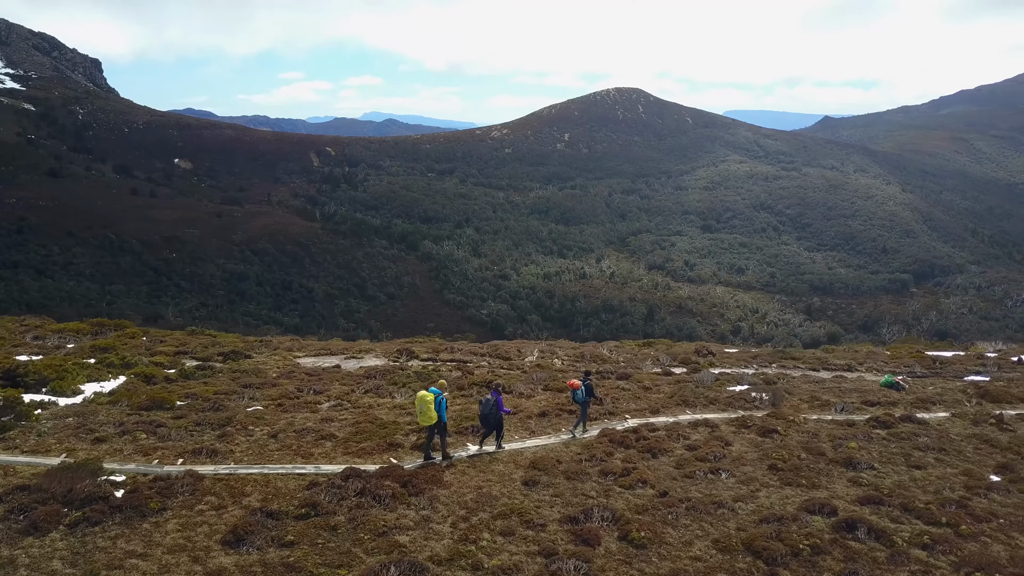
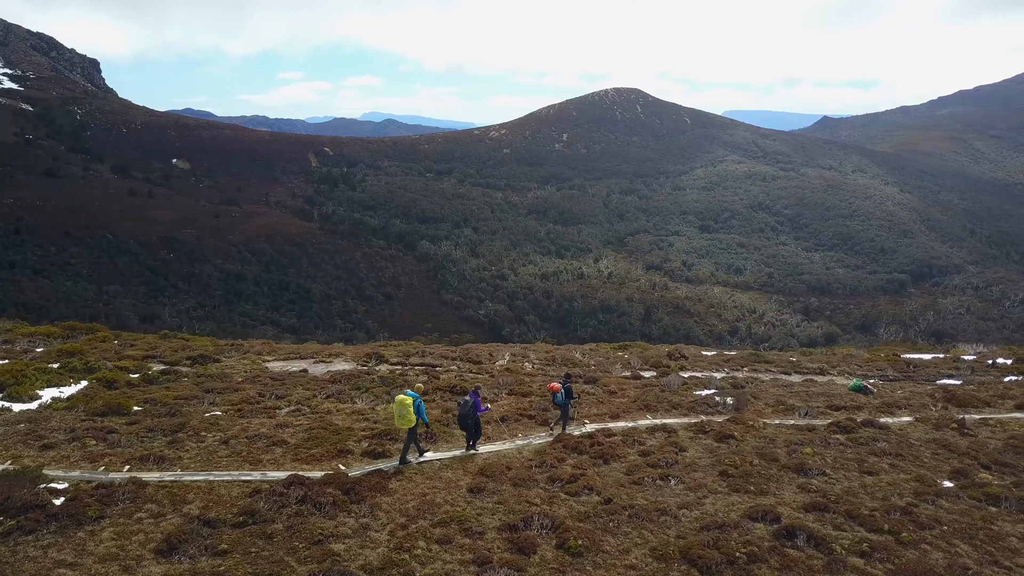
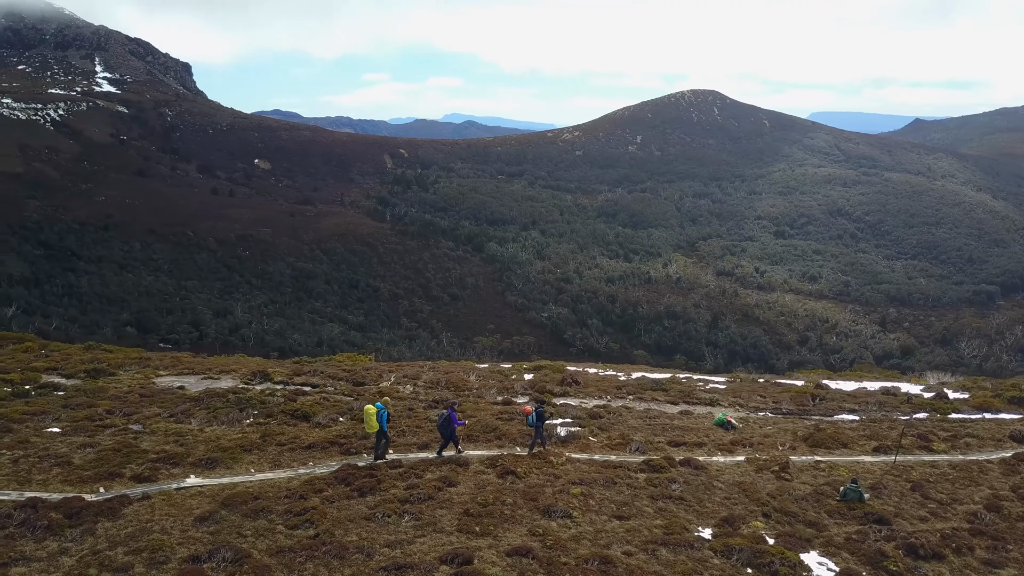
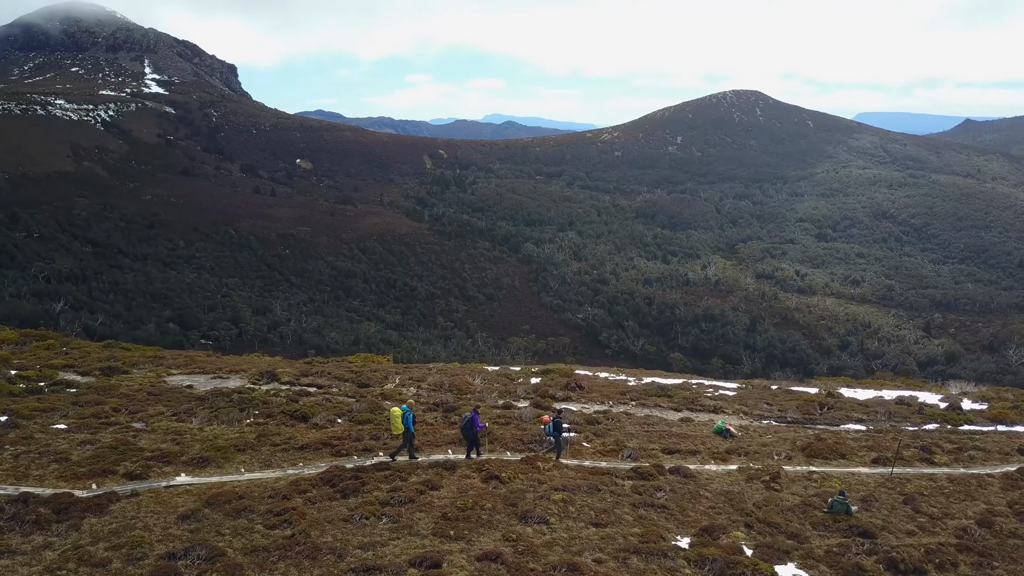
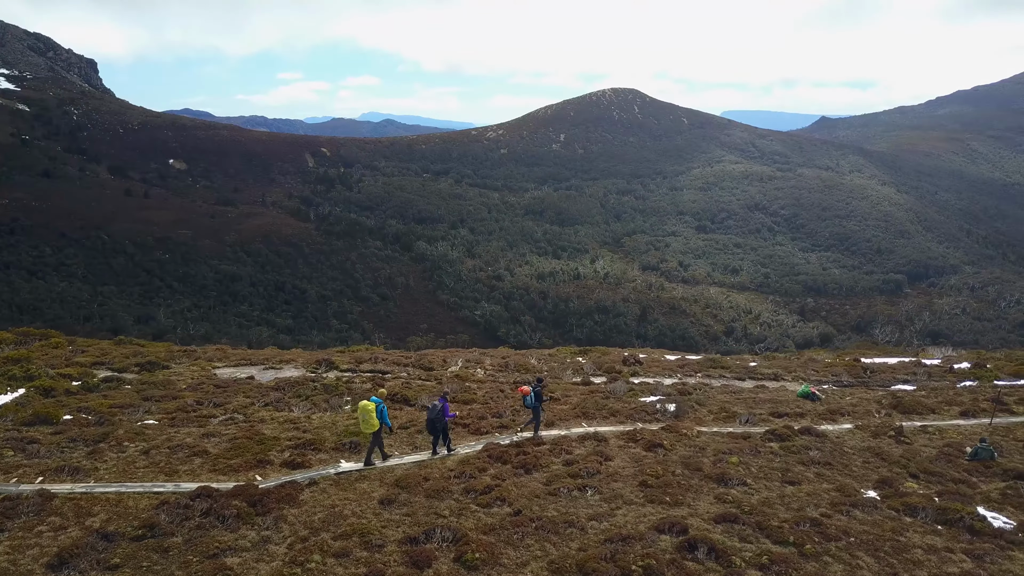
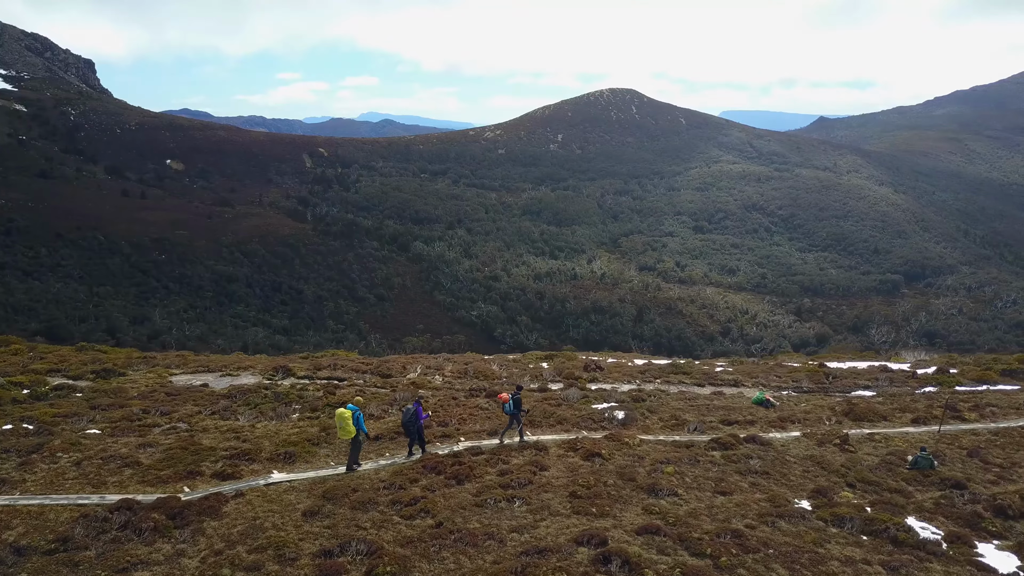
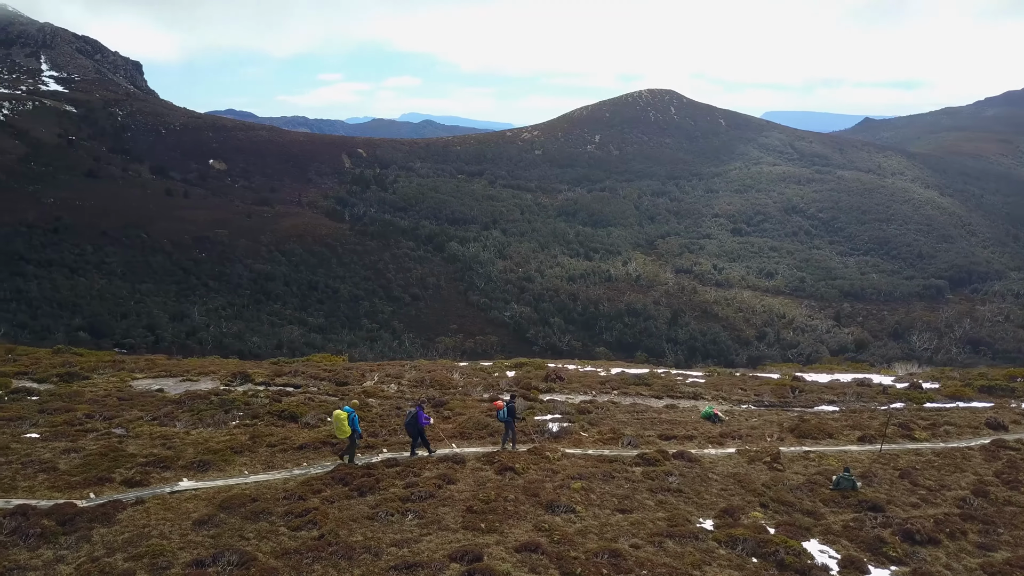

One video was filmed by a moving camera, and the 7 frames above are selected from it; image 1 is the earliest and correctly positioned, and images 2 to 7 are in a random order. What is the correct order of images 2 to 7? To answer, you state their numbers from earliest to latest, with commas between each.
2, 5, 6, 7, 3, 4
